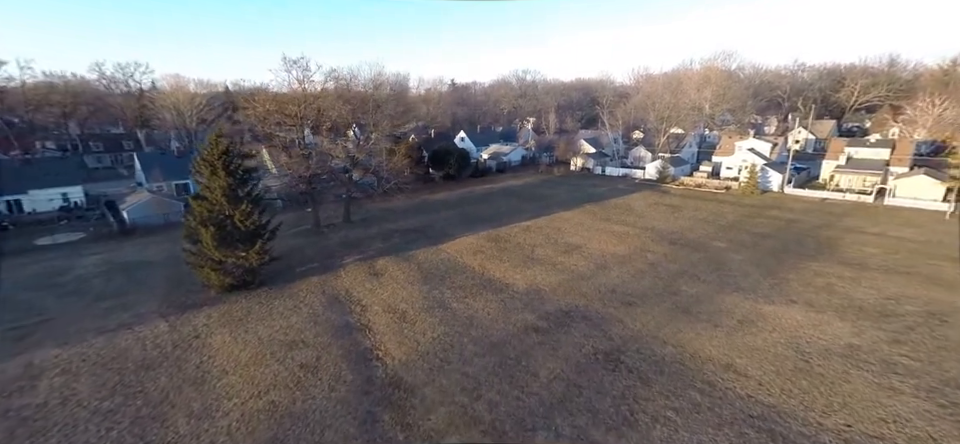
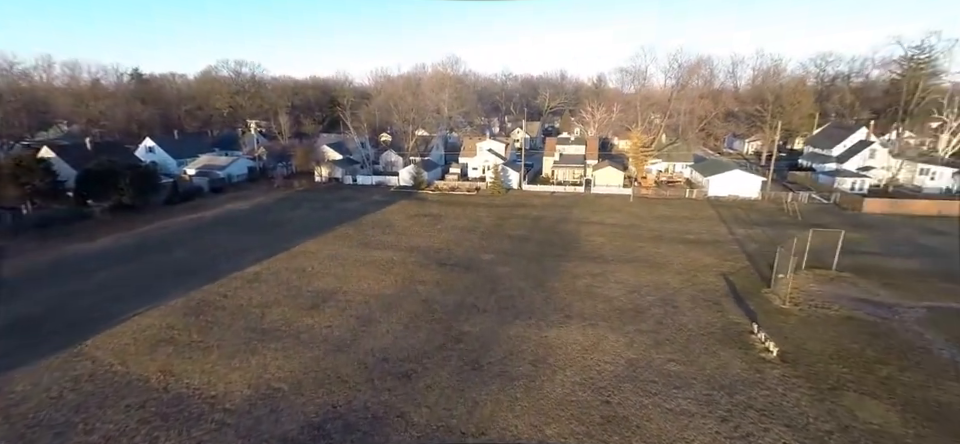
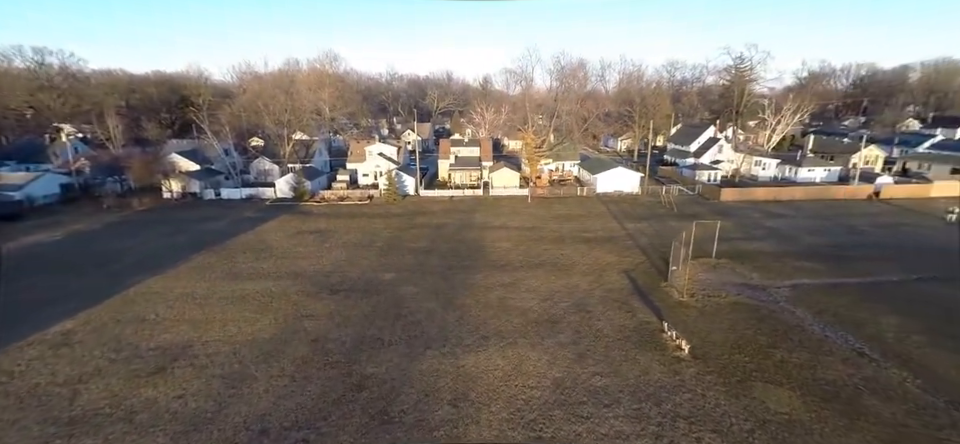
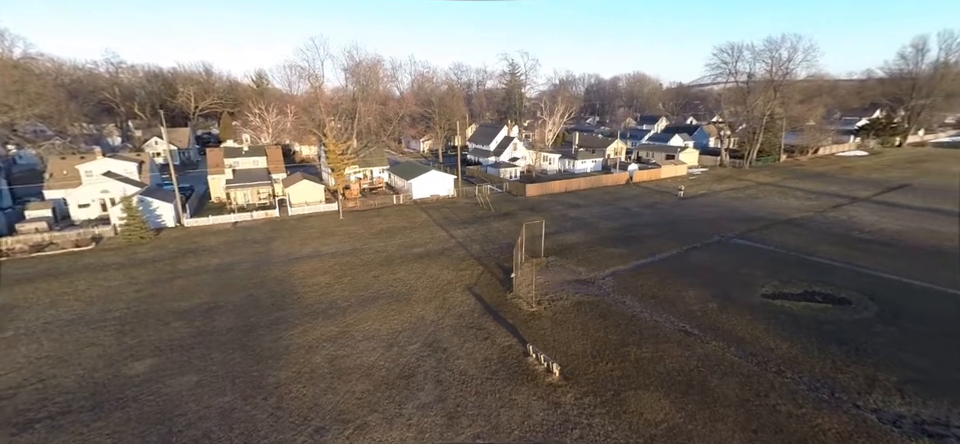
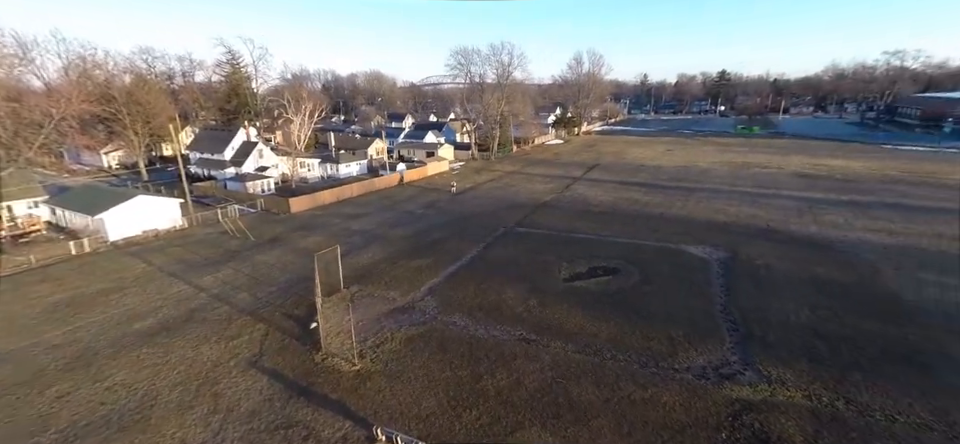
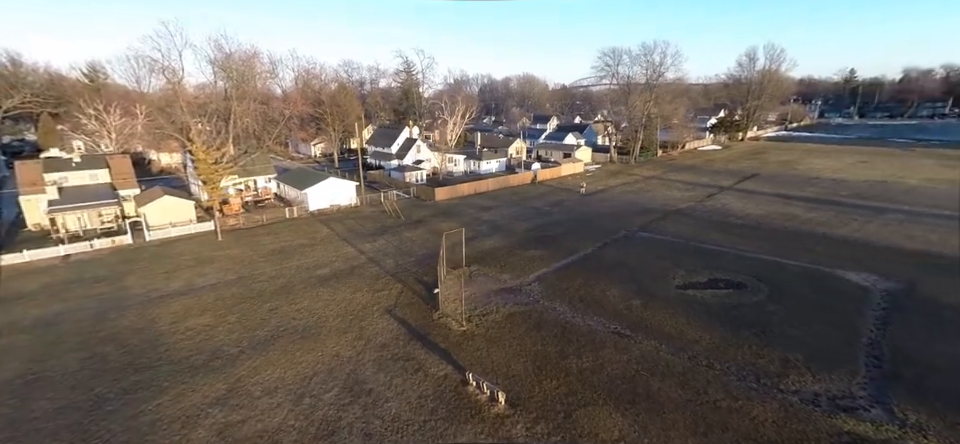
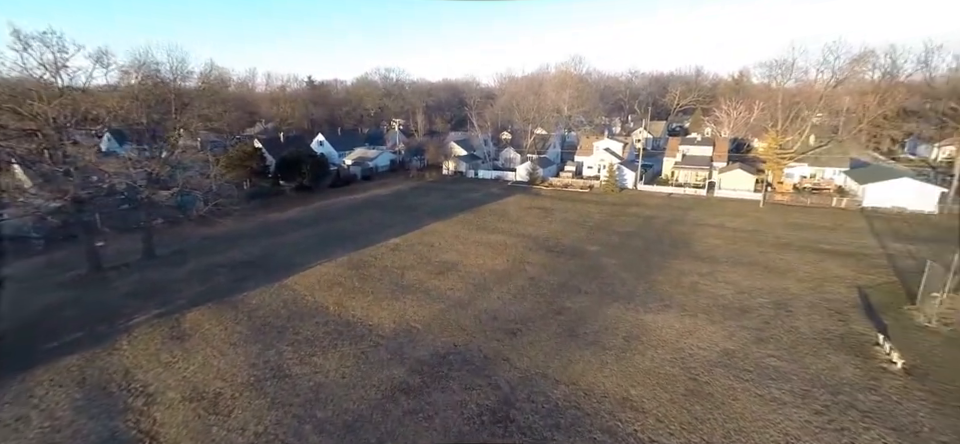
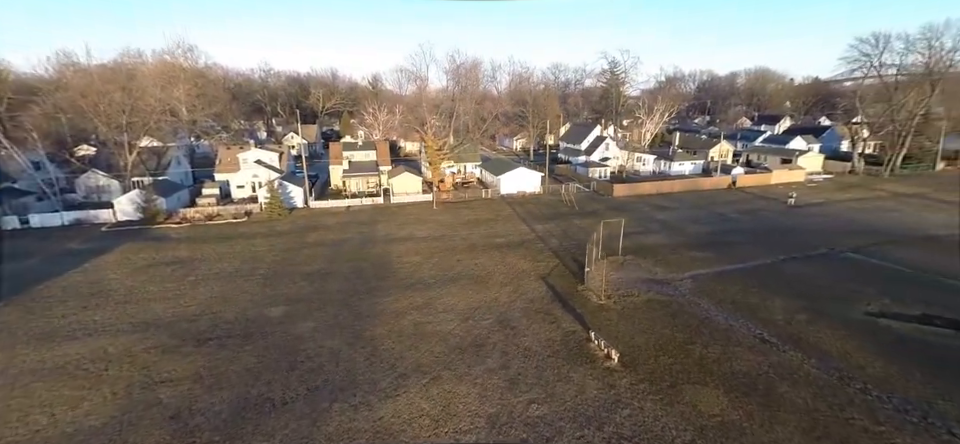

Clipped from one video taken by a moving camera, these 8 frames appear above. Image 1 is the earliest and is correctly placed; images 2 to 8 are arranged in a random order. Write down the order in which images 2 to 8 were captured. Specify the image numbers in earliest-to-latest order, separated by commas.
7, 2, 3, 8, 4, 6, 5
